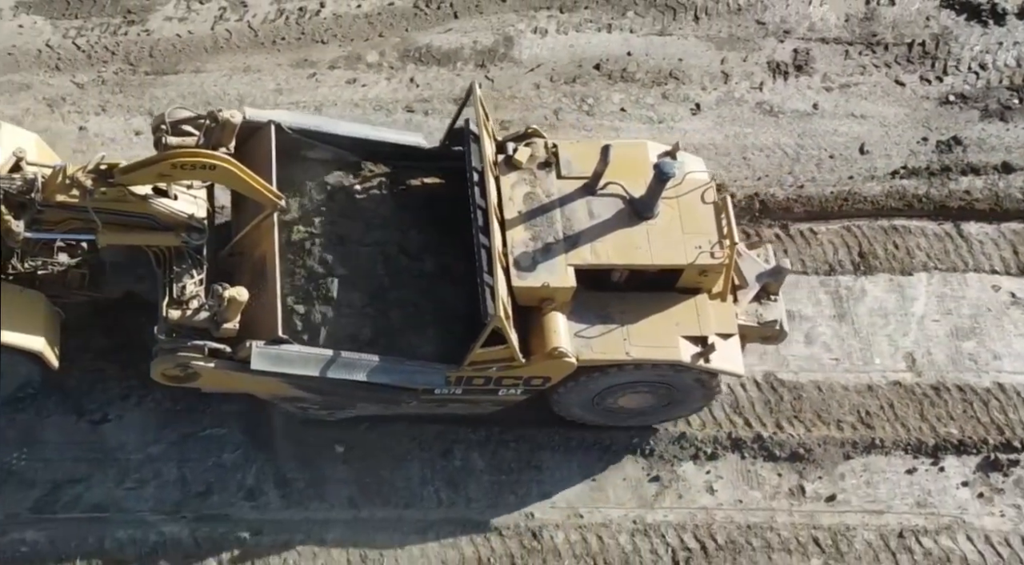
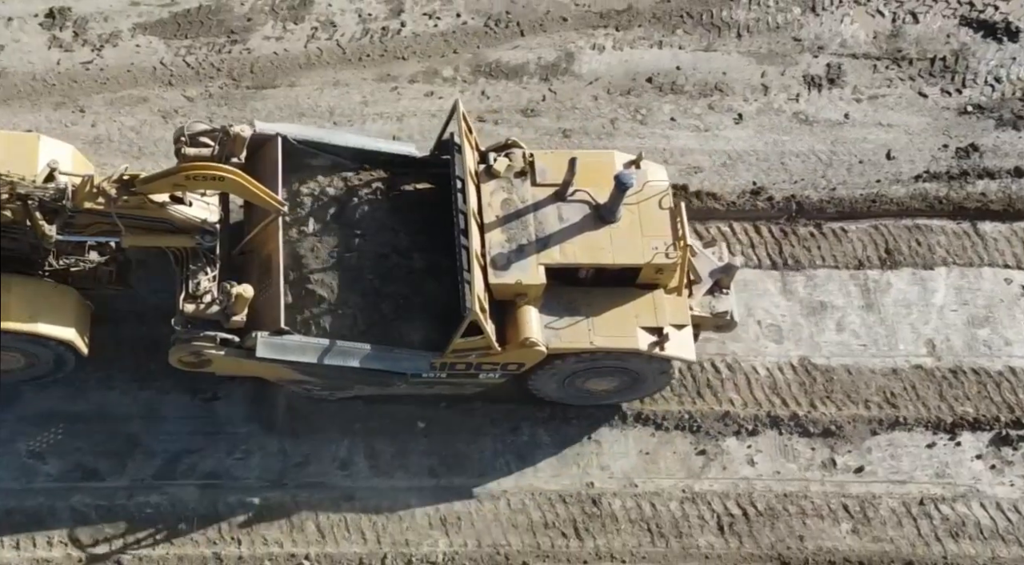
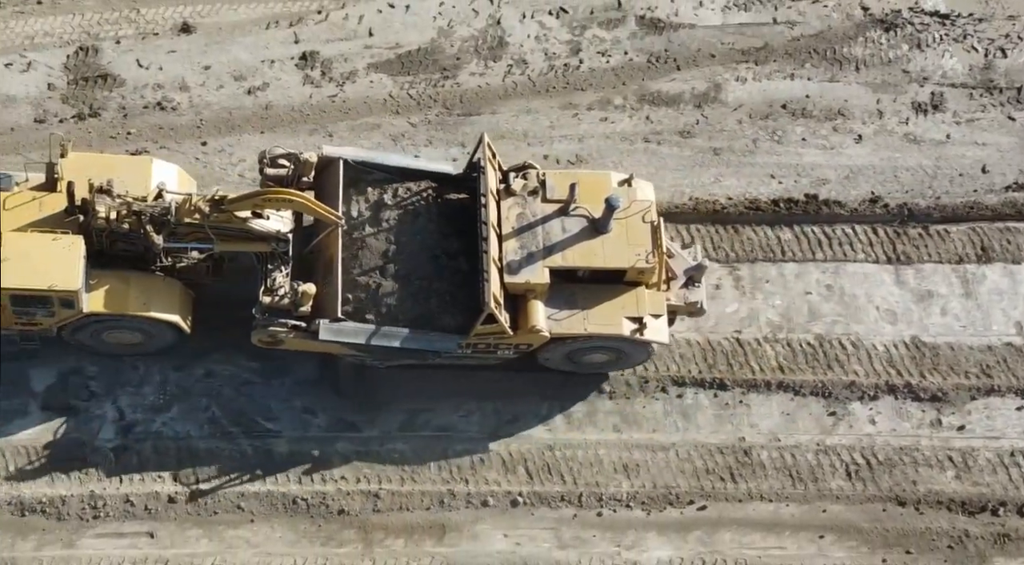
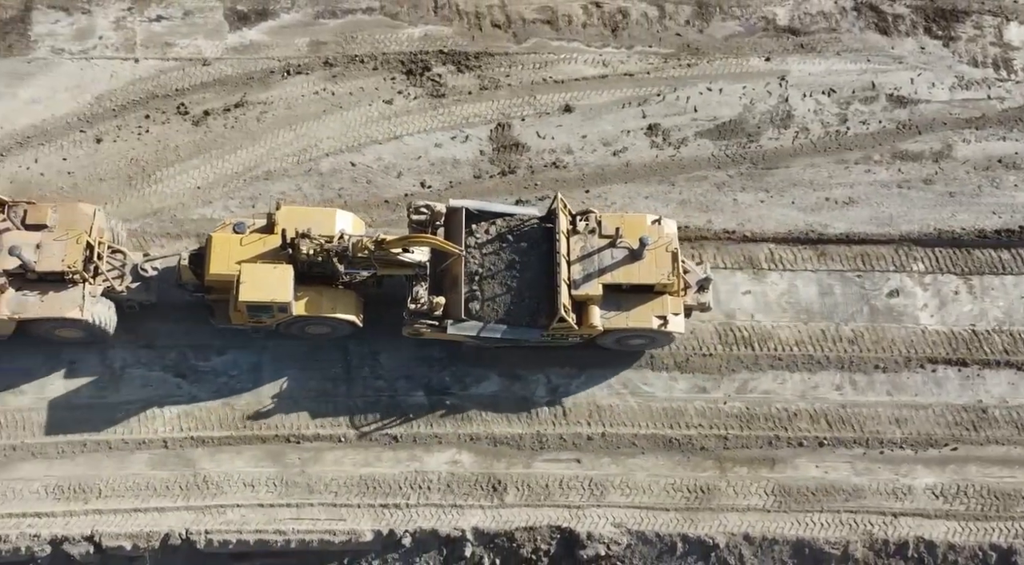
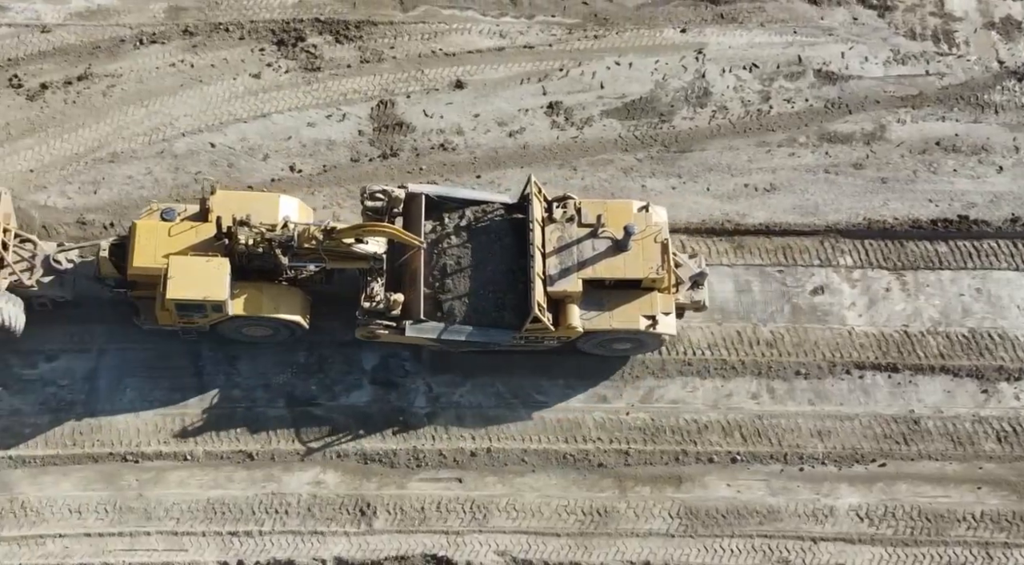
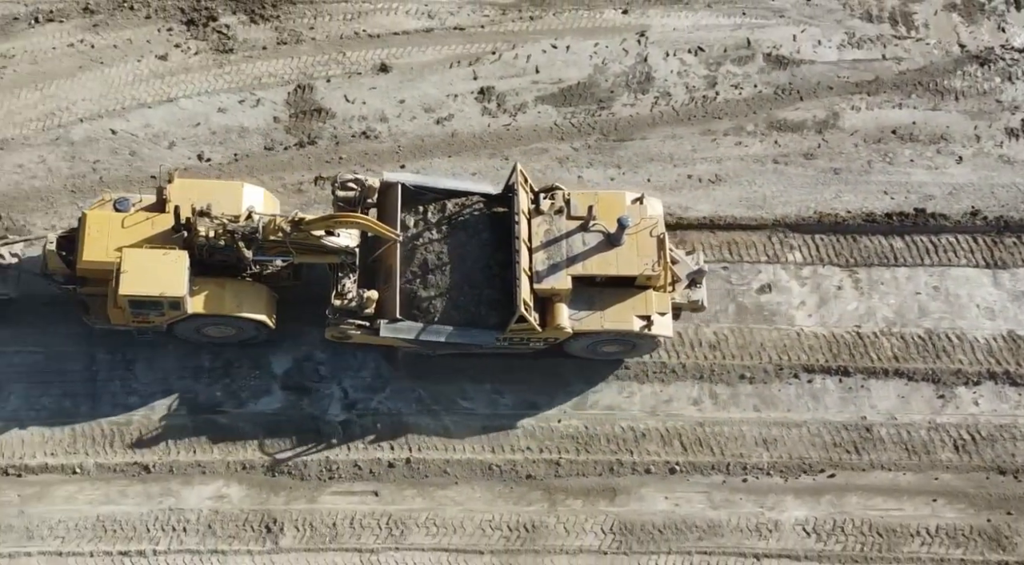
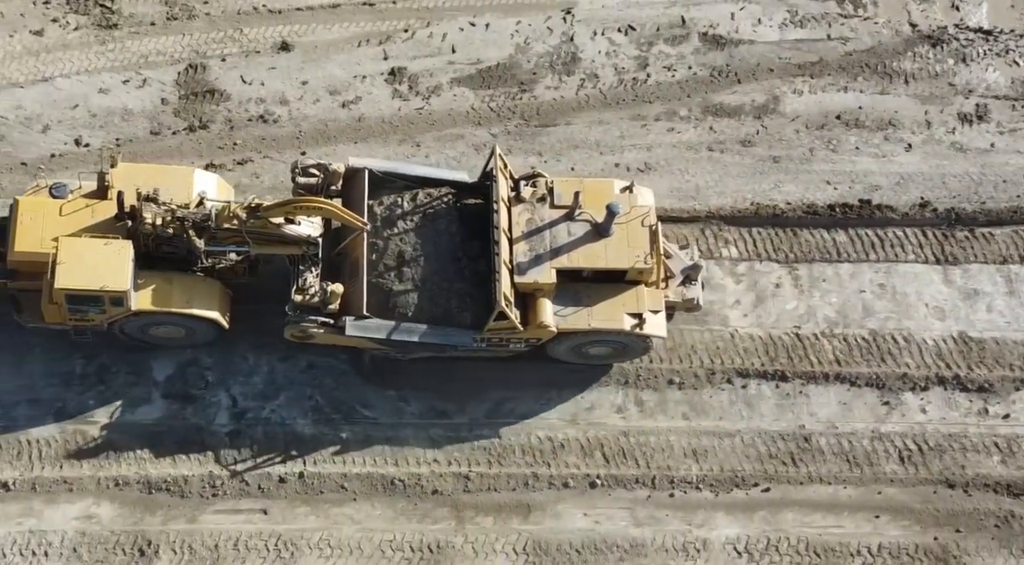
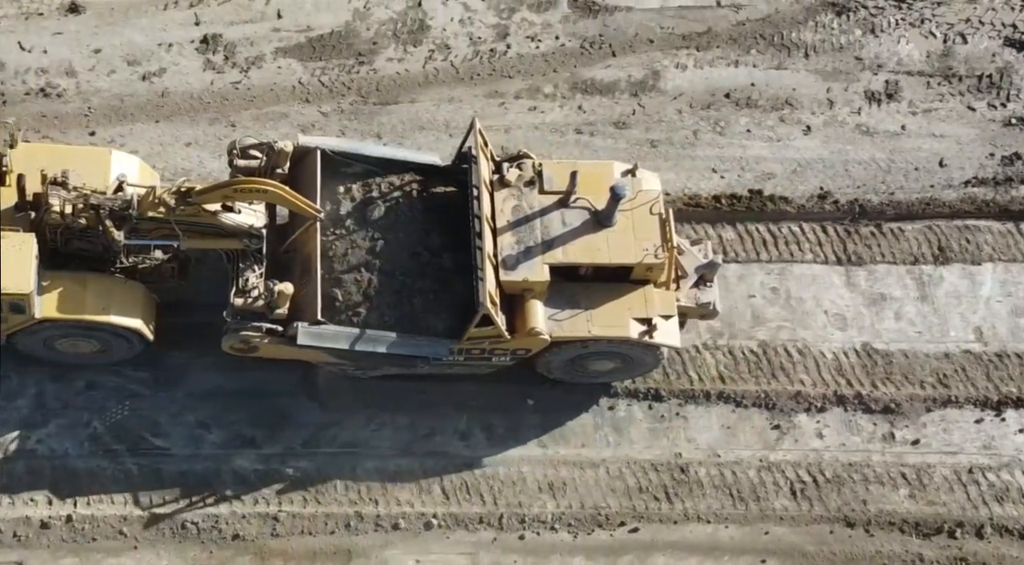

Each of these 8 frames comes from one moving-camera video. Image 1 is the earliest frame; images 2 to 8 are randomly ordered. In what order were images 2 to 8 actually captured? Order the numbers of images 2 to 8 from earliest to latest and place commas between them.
2, 8, 3, 7, 6, 5, 4
